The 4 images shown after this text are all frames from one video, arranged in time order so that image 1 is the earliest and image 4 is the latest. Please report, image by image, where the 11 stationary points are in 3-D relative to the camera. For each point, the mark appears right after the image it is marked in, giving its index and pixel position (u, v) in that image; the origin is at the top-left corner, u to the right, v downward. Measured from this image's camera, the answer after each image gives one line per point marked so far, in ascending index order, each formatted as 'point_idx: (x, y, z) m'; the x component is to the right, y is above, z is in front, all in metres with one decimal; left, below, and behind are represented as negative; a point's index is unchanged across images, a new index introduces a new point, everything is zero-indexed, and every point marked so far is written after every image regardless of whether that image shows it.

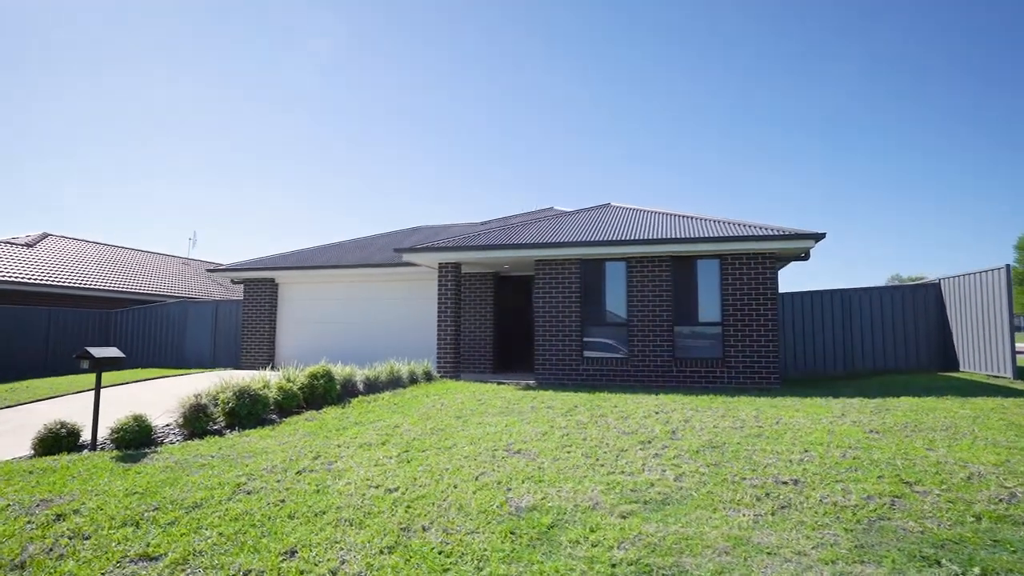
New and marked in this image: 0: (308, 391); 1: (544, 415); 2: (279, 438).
0: (-3.0, -1.5, +8.1) m
1: (+0.4, -1.7, +7.2) m
2: (-2.6, -1.7, +6.3) m
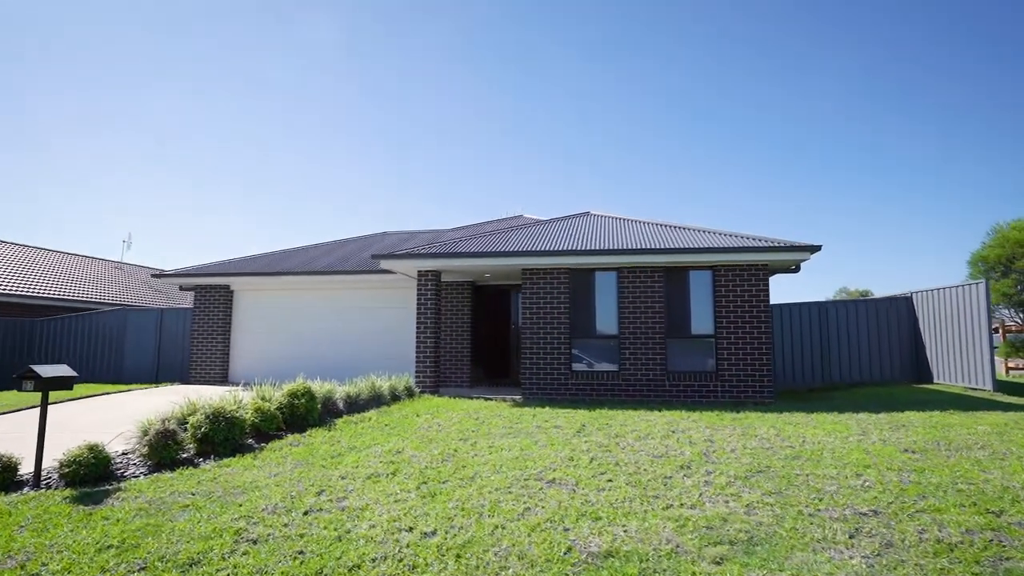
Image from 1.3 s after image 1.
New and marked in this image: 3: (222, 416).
0: (-3.0, -1.6, +7.3) m
1: (+0.6, -1.8, +6.7) m
2: (-2.4, -1.8, +5.5) m
3: (-3.4, -1.5, +6.5) m
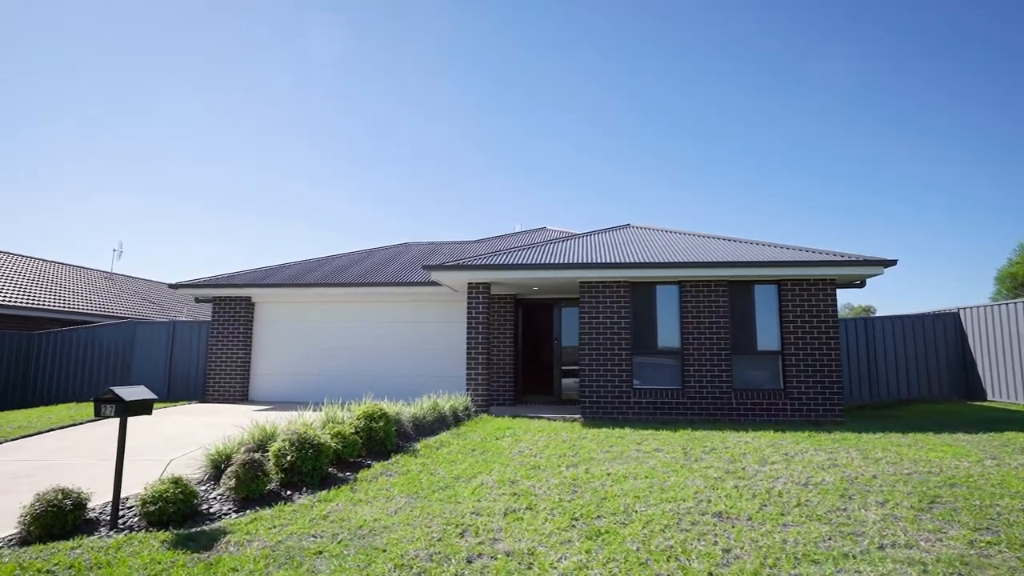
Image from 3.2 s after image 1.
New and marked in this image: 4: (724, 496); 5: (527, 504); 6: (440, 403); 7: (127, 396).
0: (-1.8, -1.8, +6.6) m
1: (+1.8, -1.9, +6.2) m
2: (-1.2, -1.9, +4.9) m
3: (-2.2, -1.6, +5.8) m
4: (+1.9, -1.8, +4.9) m
5: (+0.1, -1.9, +4.9) m
6: (-1.1, -1.8, +8.7) m
7: (-3.3, -0.9, +4.7) m
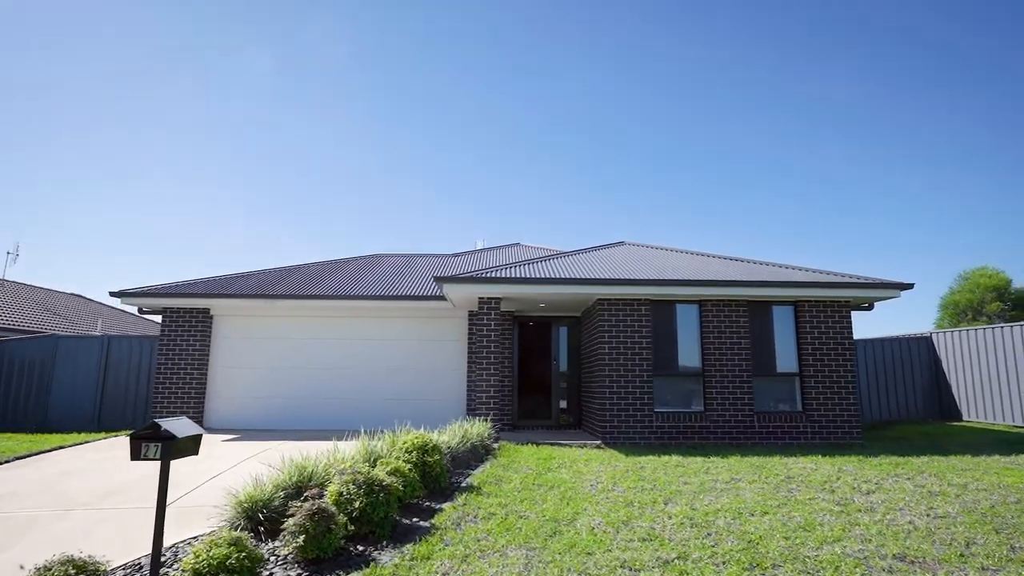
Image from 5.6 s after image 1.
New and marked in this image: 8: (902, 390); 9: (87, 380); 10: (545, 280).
0: (-0.9, -1.9, +5.6) m
1: (+2.6, -2.1, +5.7) m
2: (-0.1, -2.0, +4.0) m
3: (-1.2, -1.7, +4.7) m
4: (+2.9, -2.0, +4.4) m
5: (+1.2, -2.0, +4.1) m
6: (-0.6, -2.0, +7.7) m
7: (-2.2, -0.9, +3.5) m
8: (+9.1, -2.4, +12.9) m
9: (-8.8, -1.9, +11.4) m
10: (+0.5, +0.1, +9.6) m
